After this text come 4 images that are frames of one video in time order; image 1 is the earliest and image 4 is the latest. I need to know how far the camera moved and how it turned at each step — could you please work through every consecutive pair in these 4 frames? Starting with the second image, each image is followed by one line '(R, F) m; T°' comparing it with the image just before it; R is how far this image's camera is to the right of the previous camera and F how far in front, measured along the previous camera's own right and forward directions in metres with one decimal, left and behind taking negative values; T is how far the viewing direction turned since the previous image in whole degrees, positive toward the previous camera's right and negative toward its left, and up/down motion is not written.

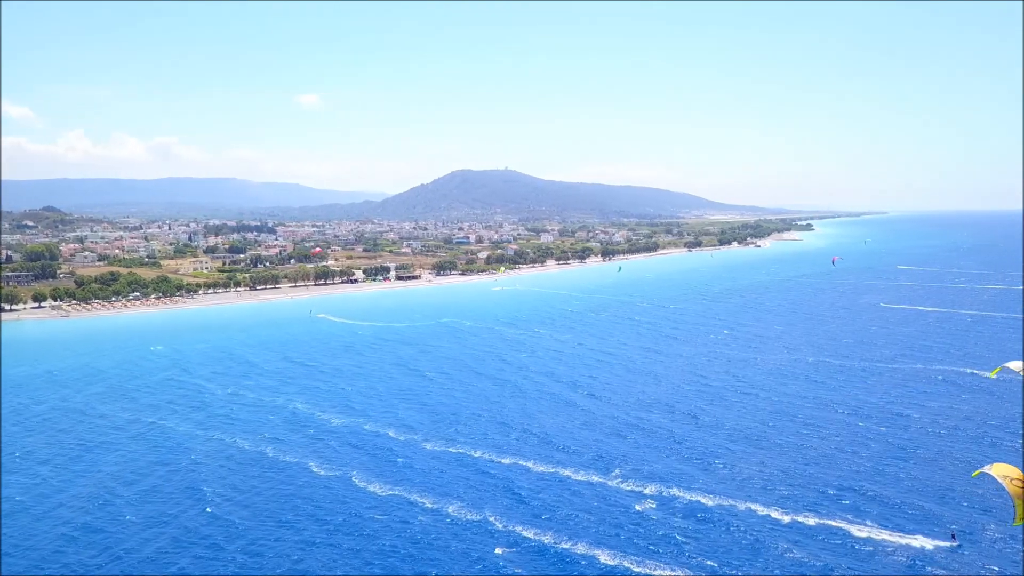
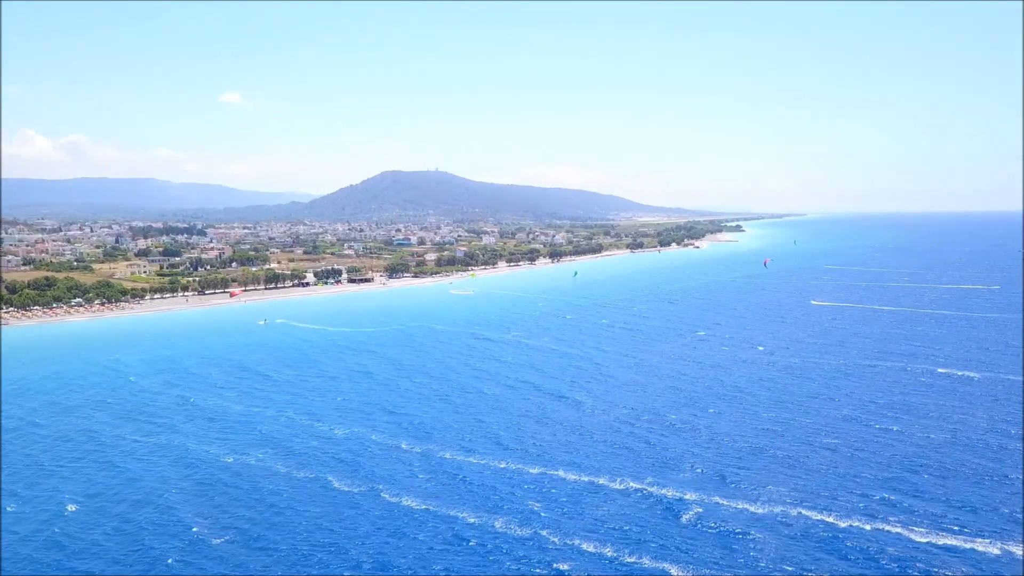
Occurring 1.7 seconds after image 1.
(-0.5, +0.3) m; +4°
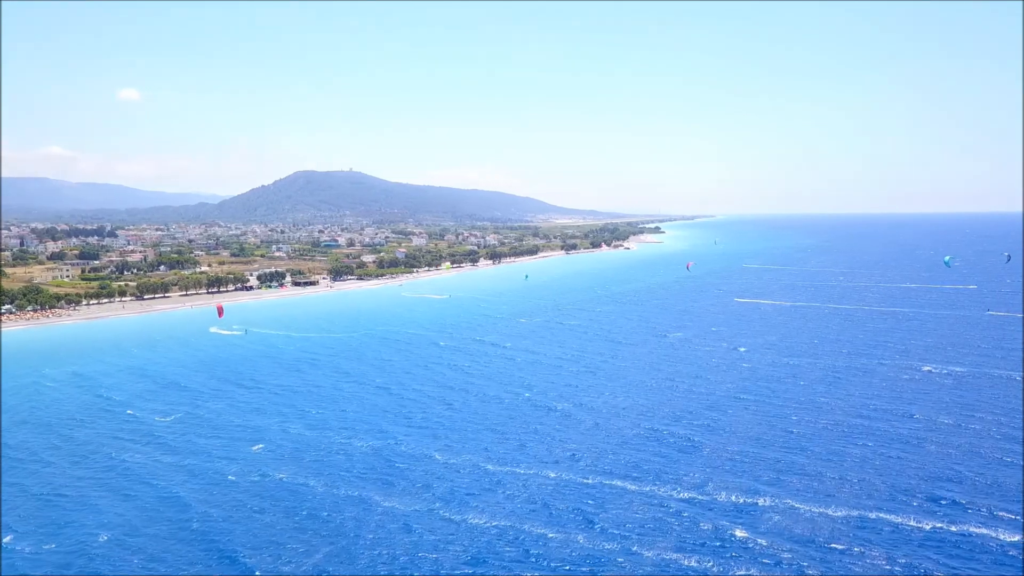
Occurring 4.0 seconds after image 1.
(-0.9, +0.5) m; +5°
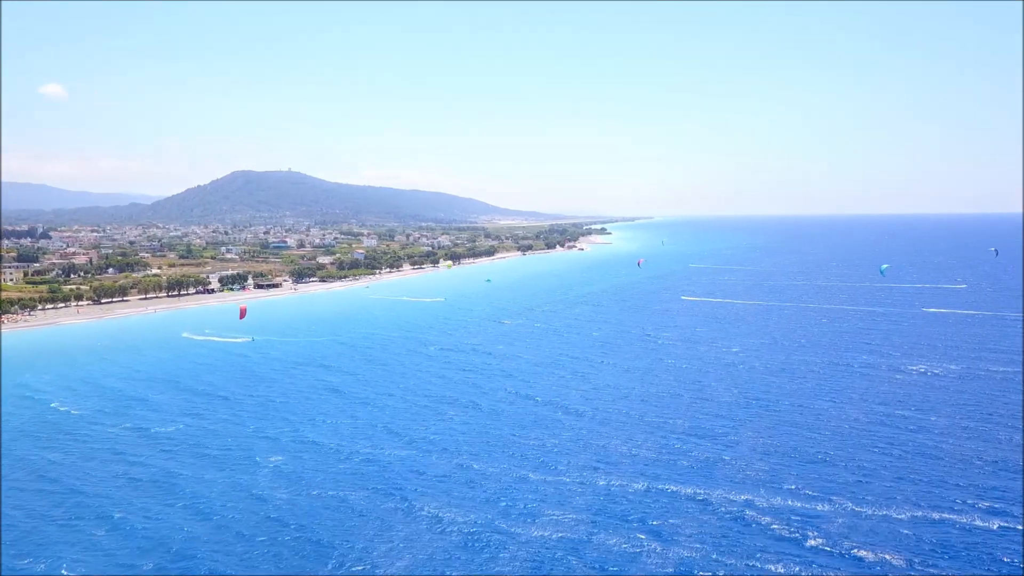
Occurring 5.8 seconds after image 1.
(-0.7, +0.4) m; +3°
